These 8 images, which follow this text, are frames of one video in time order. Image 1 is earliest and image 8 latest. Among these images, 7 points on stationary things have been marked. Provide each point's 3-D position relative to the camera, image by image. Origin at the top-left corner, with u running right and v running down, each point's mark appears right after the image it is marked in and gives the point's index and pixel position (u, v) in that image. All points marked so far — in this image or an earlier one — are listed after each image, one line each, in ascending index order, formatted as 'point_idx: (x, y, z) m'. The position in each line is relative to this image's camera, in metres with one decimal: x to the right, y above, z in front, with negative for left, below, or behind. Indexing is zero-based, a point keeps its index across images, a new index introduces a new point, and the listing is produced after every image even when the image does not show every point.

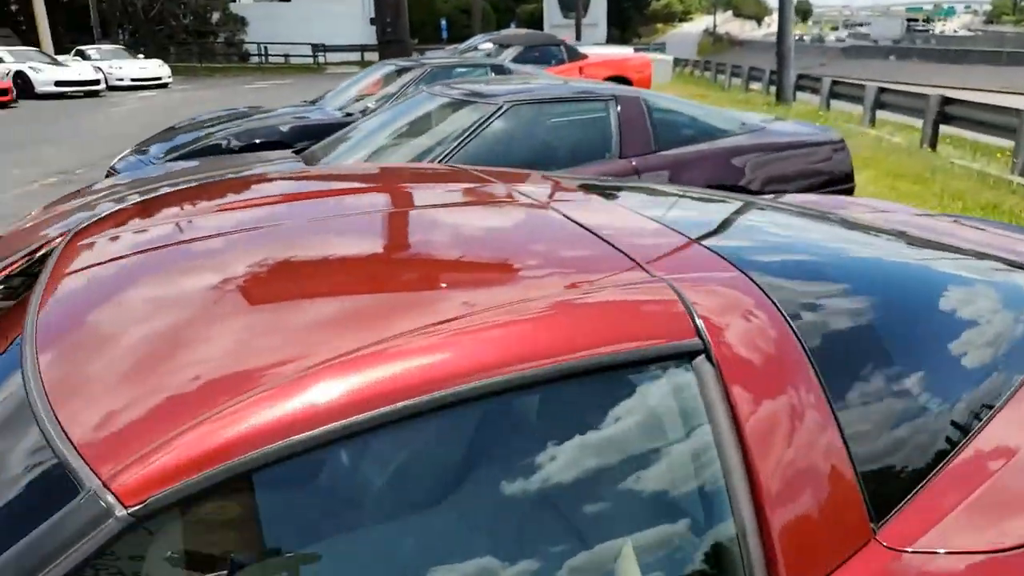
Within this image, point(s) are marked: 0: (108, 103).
0: (-9.8, +4.5, +19.5) m
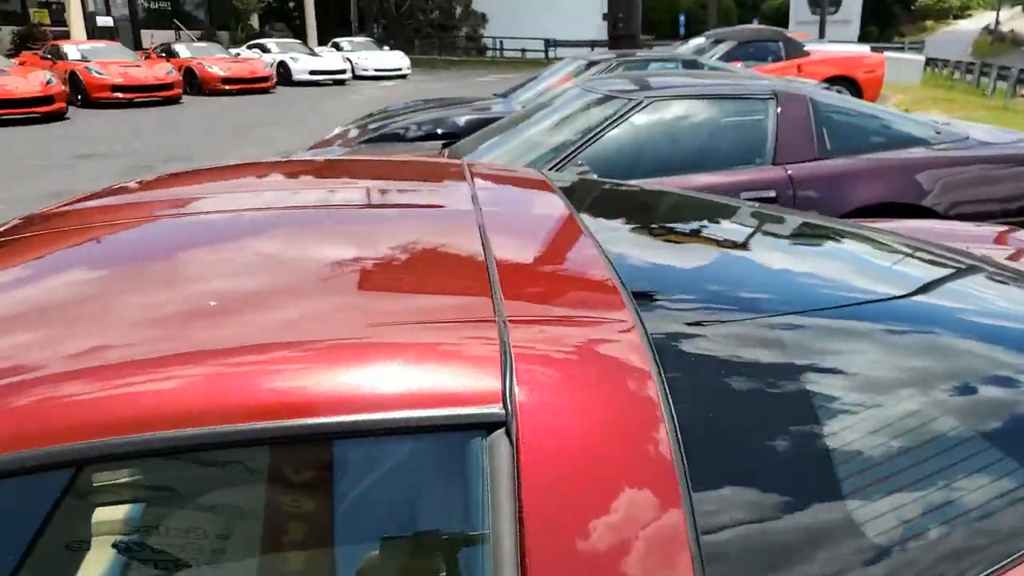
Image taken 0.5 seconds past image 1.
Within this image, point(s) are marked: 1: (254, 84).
0: (-4.2, +5.2, +21.1) m
1: (-6.2, +4.9, +19.2) m
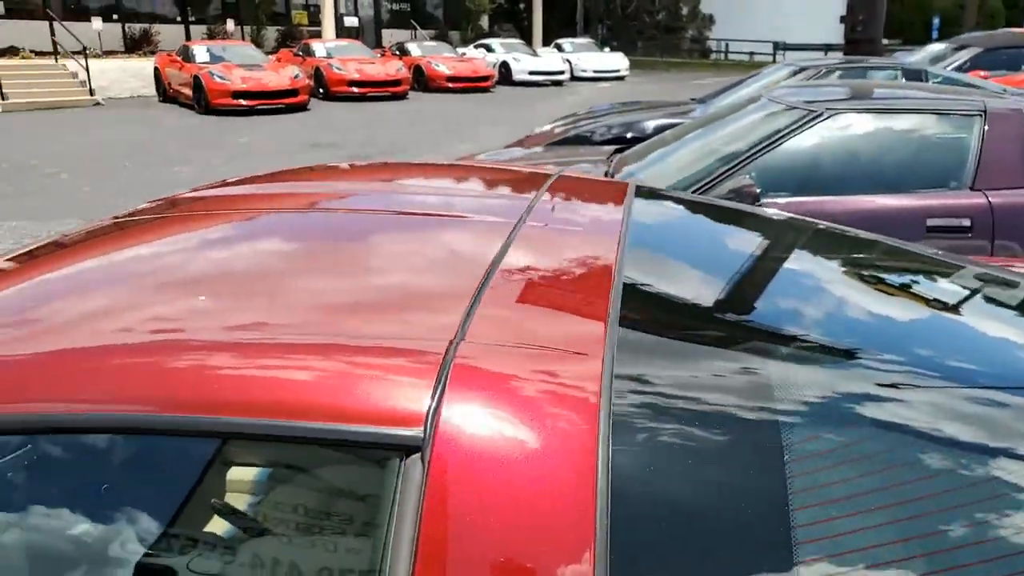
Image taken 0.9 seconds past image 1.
0: (+1.5, +5.3, +21.4) m
1: (-0.9, +5.1, +20.0) m
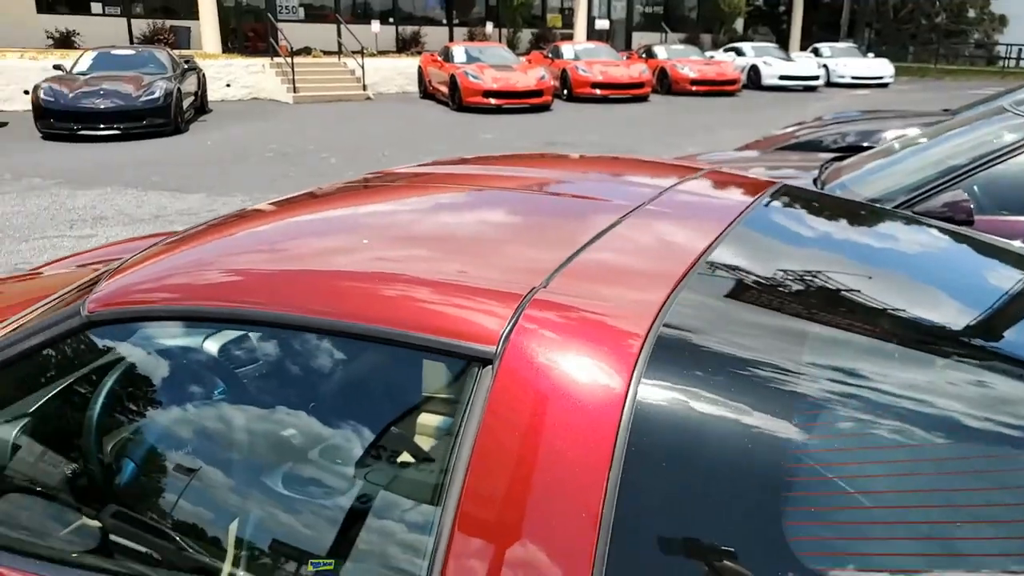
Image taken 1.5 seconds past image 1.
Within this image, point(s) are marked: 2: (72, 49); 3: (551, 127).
0: (+7.8, +4.8, +20.3) m
1: (+5.1, +4.9, +19.6) m
2: (-10.3, +5.6, +18.8) m
3: (+0.7, +2.9, +14.5) m
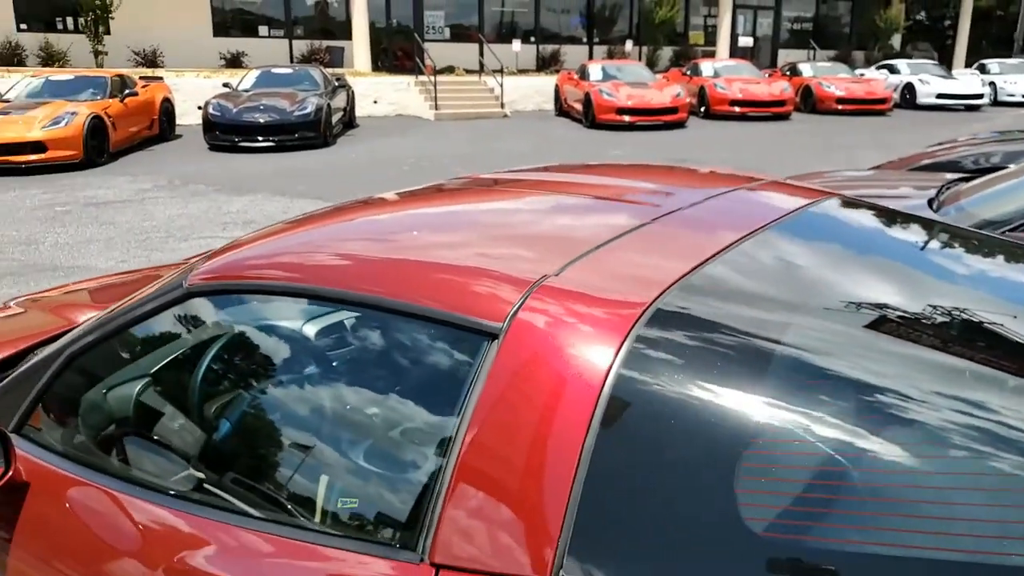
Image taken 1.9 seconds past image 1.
0: (+11.1, +4.0, +18.9) m
1: (+8.4, +4.3, +18.7) m
2: (-6.9, +5.6, +20.5) m
3: (+3.1, +2.6, +14.3) m
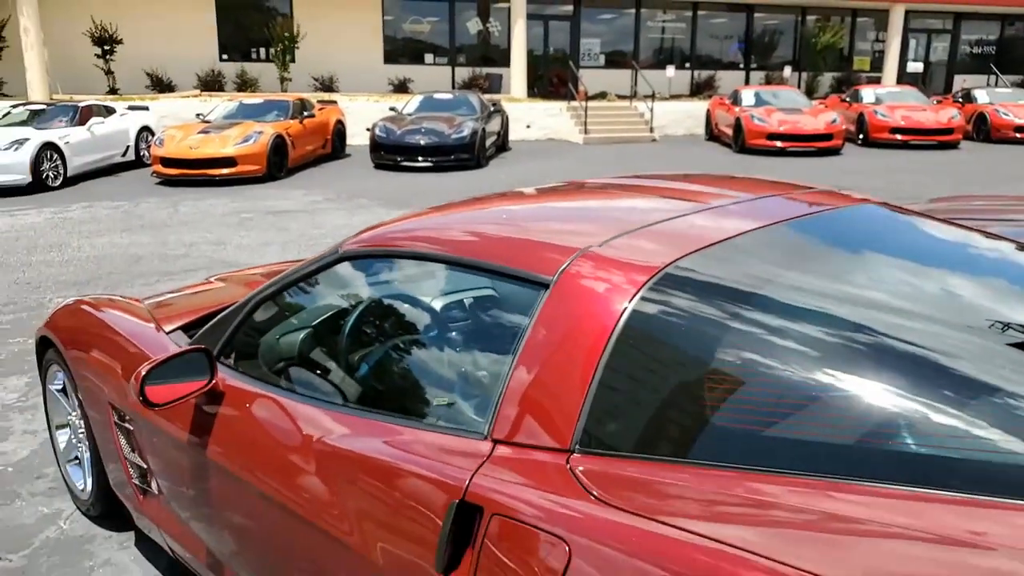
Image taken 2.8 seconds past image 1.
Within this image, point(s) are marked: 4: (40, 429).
0: (+14.5, +3.0, +17.1) m
1: (+11.8, +3.3, +17.4) m
2: (-2.9, +5.3, +22.0) m
3: (+5.7, +2.0, +14.0) m
4: (-2.3, -0.7, +3.9) m
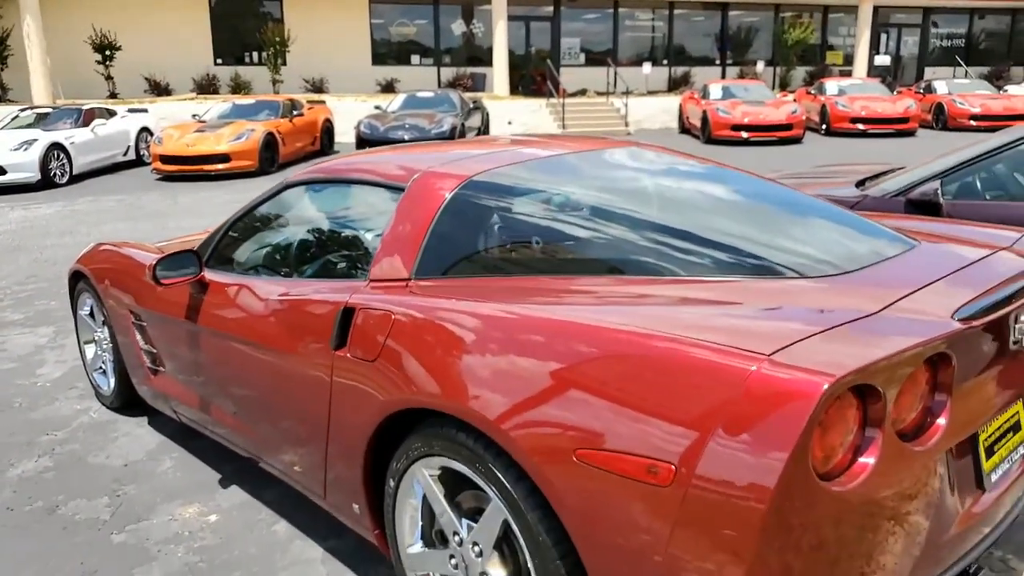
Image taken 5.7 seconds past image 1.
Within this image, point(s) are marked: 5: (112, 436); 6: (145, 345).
0: (+14.0, +3.5, +18.0) m
1: (+11.3, +3.8, +18.3) m
2: (-3.4, +5.6, +22.9) m
3: (+5.3, +2.4, +14.9) m
4: (-2.6, -0.4, +4.8) m
5: (-1.8, -0.7, +3.6) m
6: (-1.6, -0.3, +3.5) m
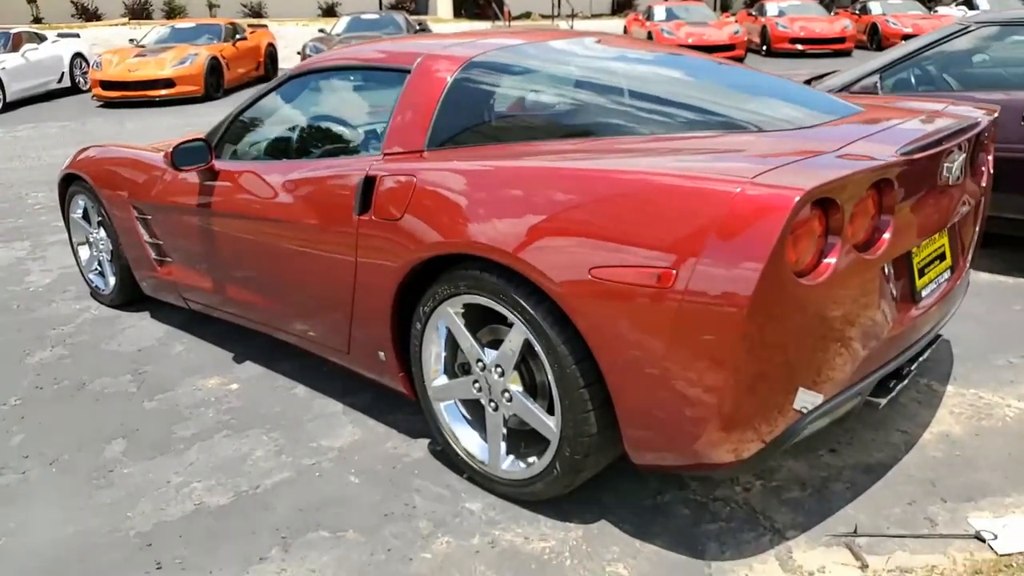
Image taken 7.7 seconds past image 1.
0: (+12.8, +5.6, +18.9) m
1: (+10.1, +5.8, +19.0) m
2: (-4.9, +7.5, +22.3) m
3: (+4.3, +4.0, +15.3) m
4: (-2.8, +0.1, +4.9) m
5: (-1.9, -0.2, +3.9) m
6: (-1.7, +0.2, +3.7) m
